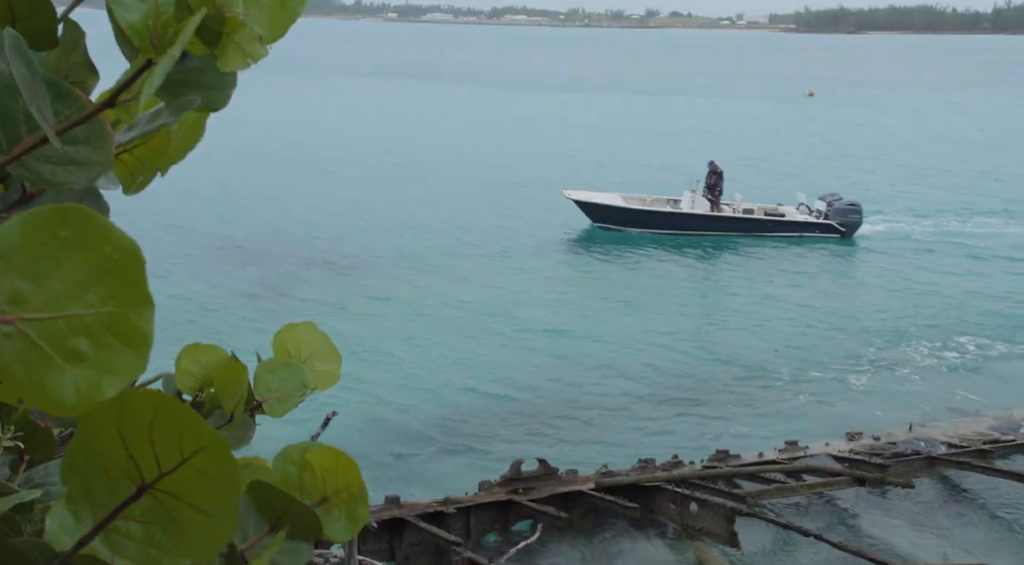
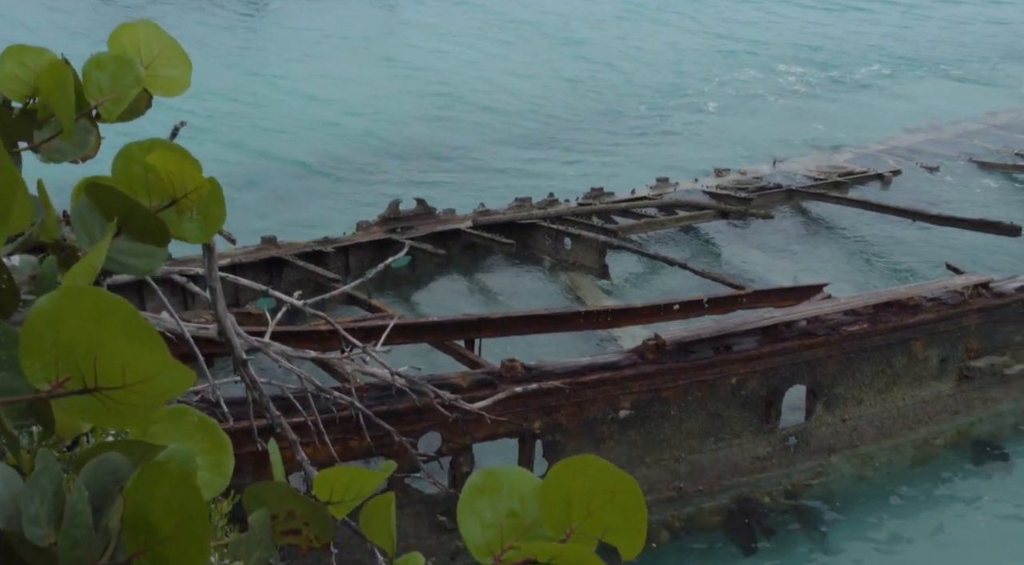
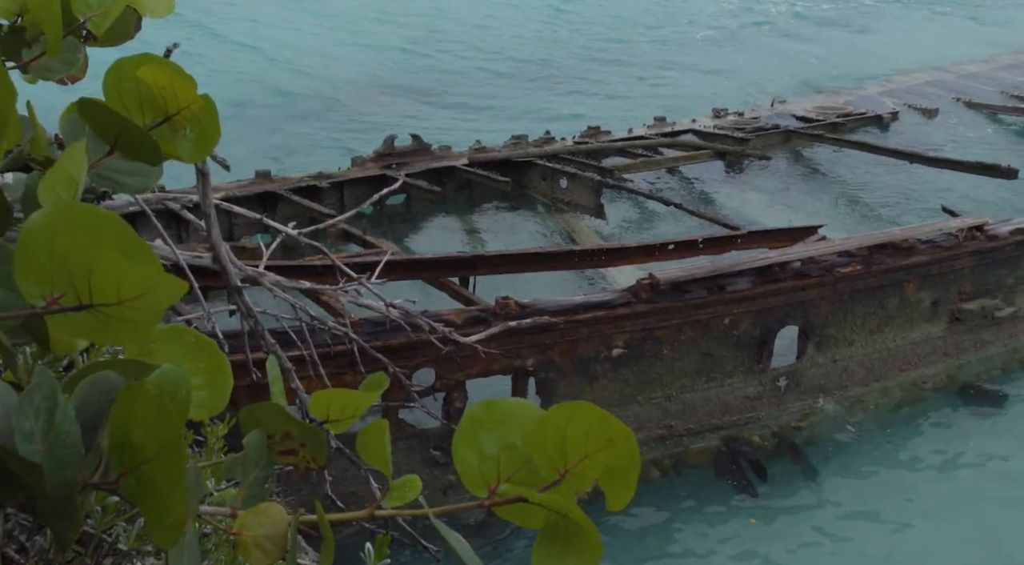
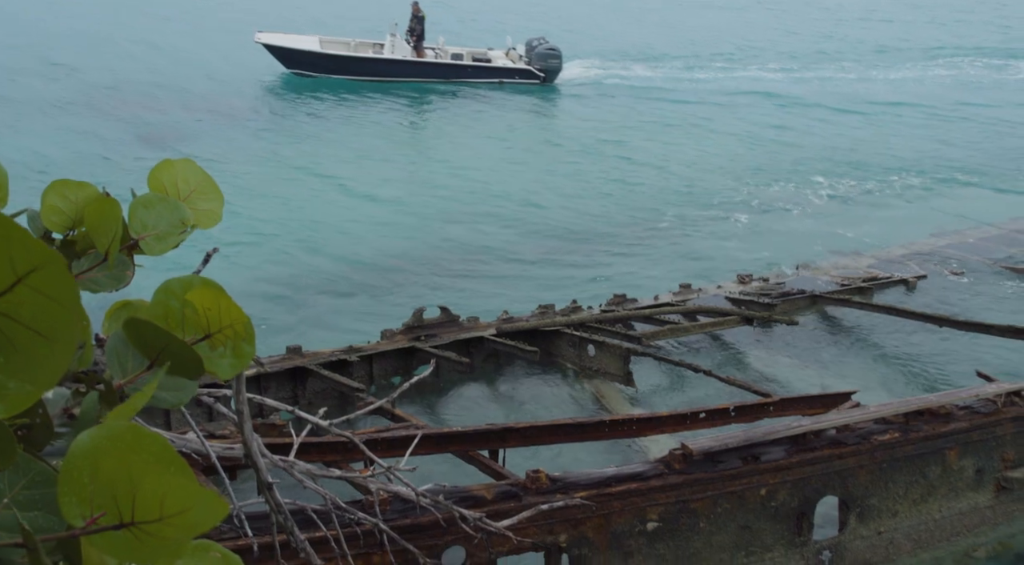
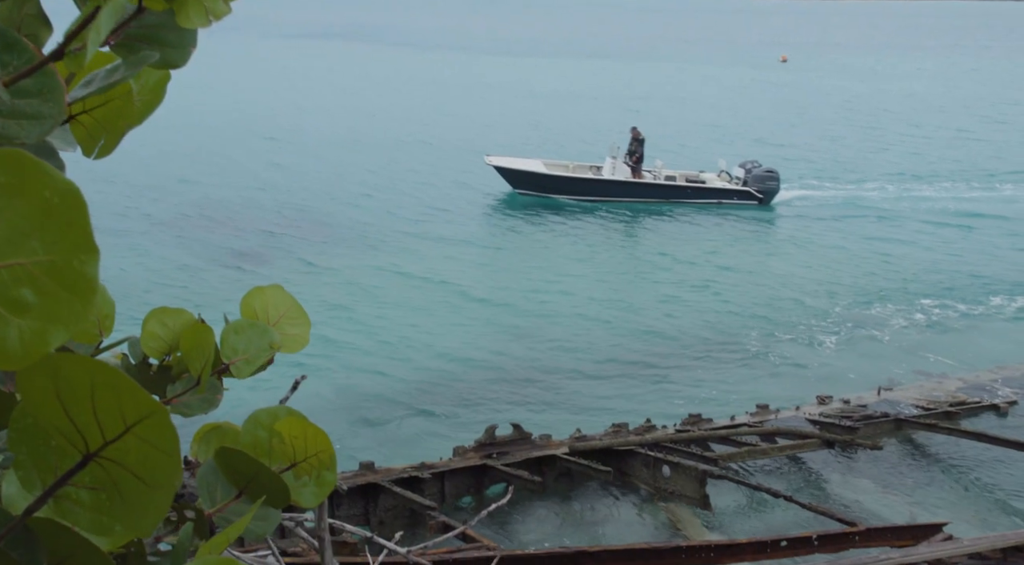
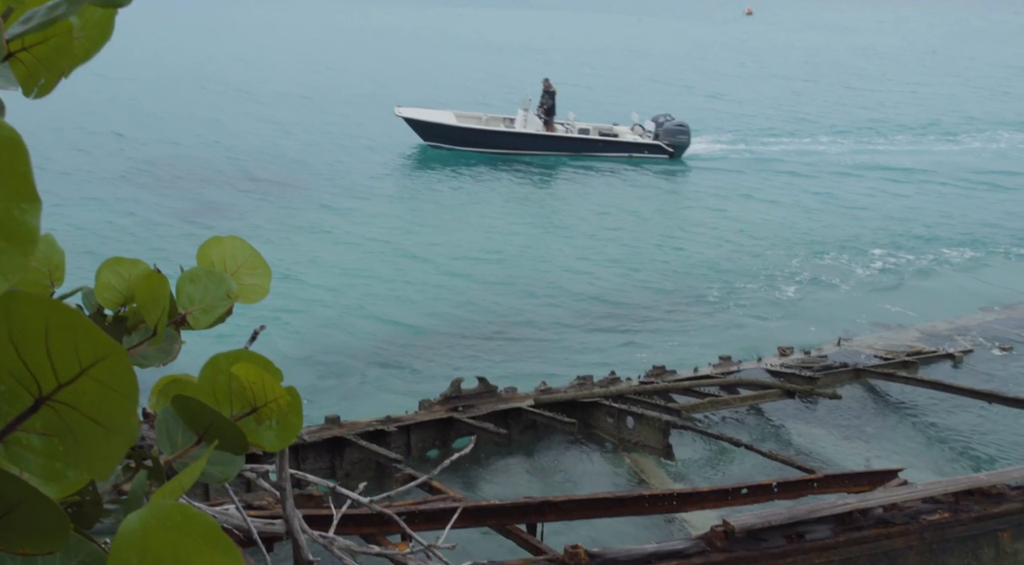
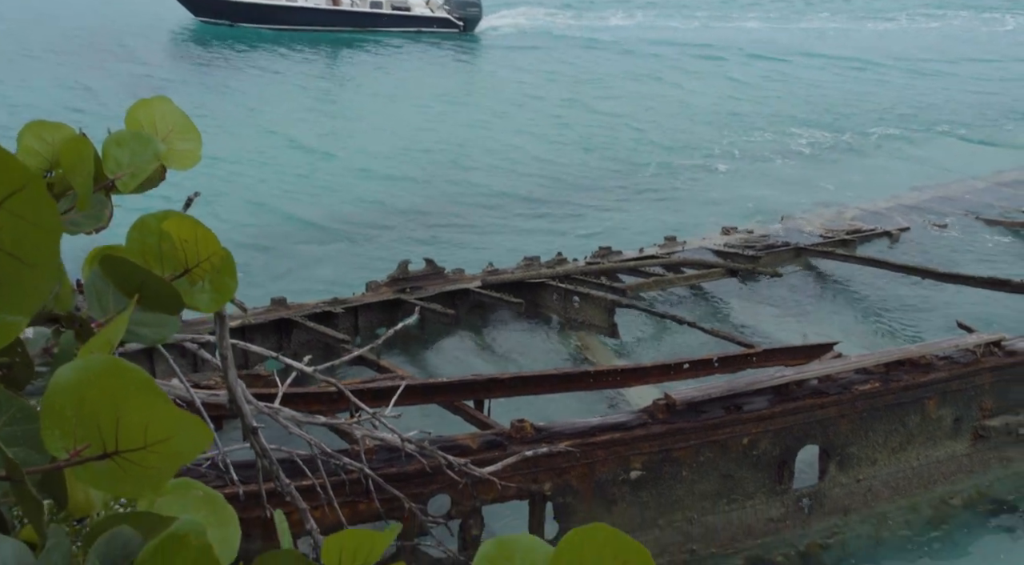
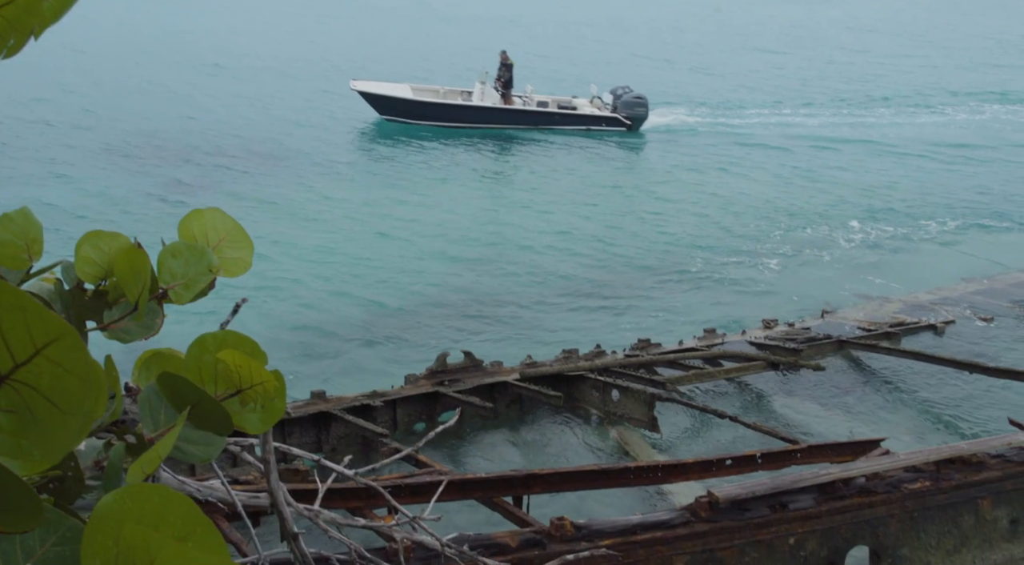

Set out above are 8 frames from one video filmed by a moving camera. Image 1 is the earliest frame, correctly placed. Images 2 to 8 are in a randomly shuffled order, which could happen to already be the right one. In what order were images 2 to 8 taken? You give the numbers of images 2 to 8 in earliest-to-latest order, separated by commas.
5, 6, 8, 4, 7, 2, 3
